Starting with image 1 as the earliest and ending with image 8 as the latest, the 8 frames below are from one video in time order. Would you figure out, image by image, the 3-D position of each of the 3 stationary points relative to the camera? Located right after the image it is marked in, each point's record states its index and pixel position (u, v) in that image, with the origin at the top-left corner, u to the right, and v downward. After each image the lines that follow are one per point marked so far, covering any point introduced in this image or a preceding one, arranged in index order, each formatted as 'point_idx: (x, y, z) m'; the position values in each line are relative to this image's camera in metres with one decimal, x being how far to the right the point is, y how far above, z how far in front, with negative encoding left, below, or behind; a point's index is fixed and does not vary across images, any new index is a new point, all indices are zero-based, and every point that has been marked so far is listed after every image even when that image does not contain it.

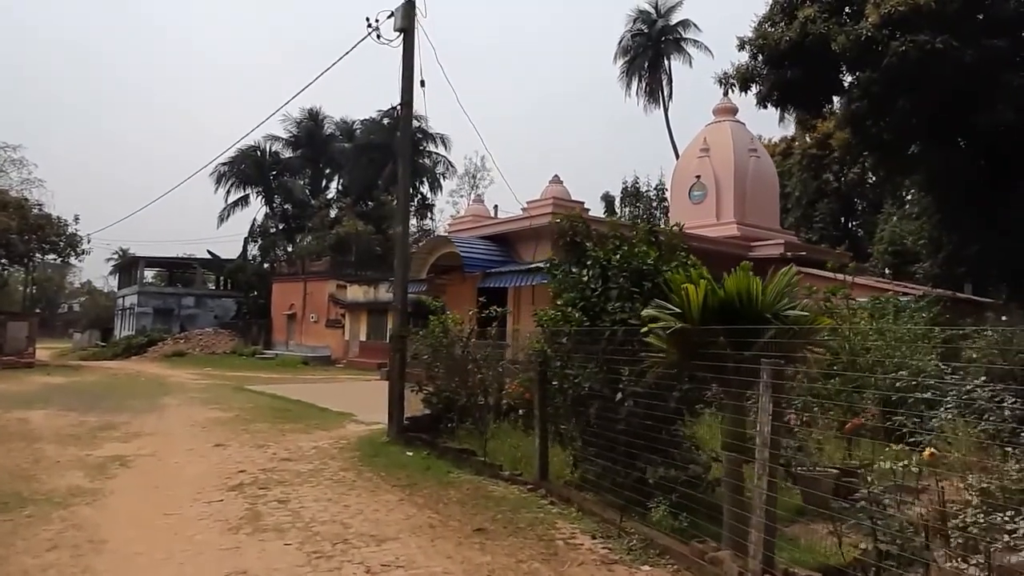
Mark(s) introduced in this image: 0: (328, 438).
0: (-2.9, -2.4, +10.7) m
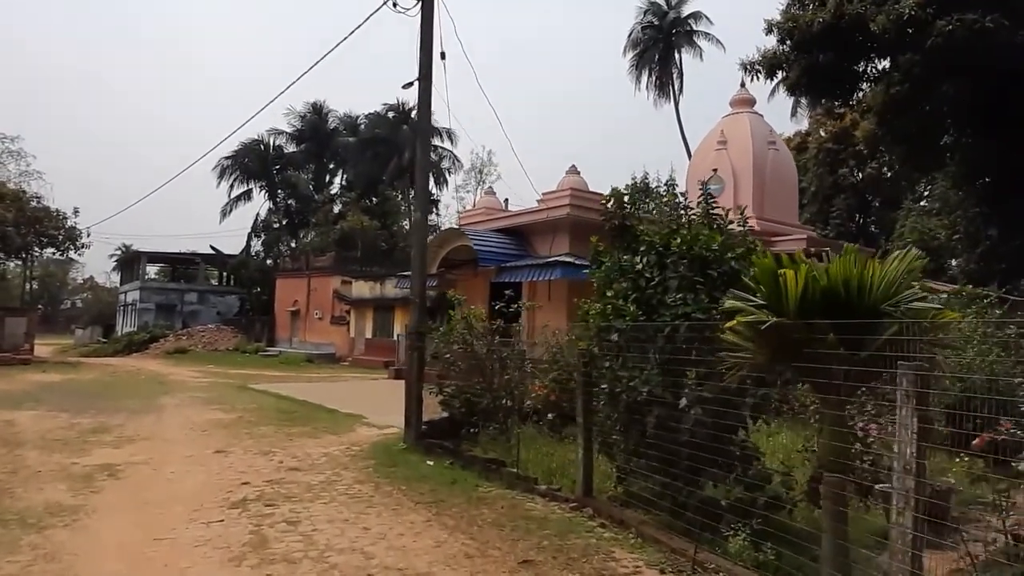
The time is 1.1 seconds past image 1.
0: (-2.5, -2.3, +9.9) m
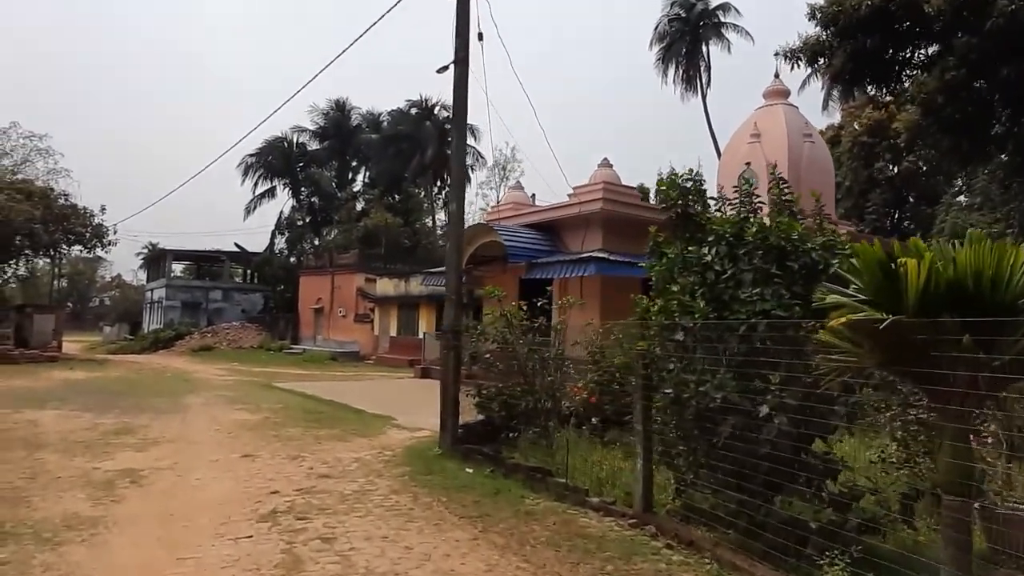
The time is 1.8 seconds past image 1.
0: (-2.0, -2.2, +9.4) m
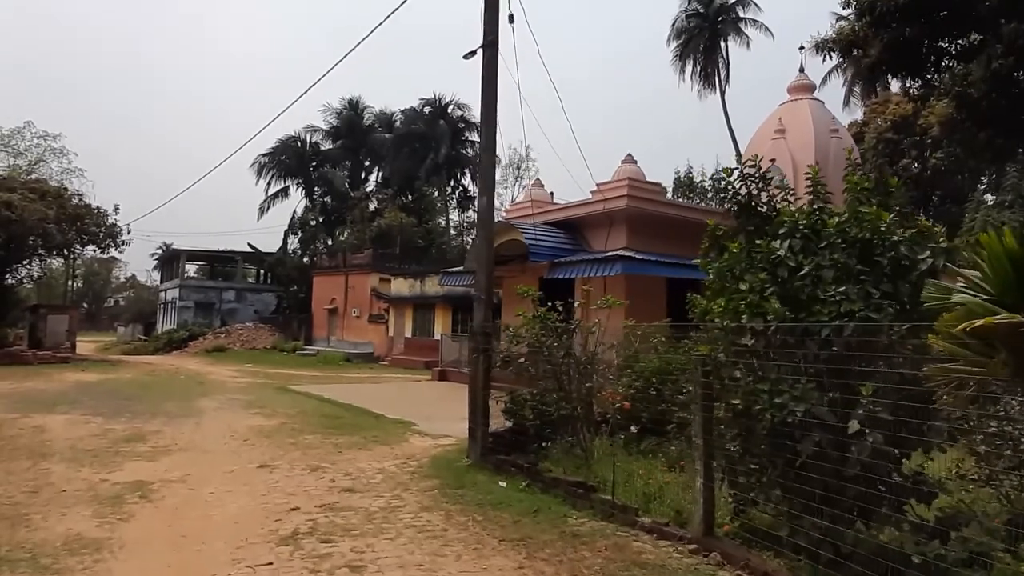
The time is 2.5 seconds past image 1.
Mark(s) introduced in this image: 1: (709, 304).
0: (-1.6, -2.2, +8.8) m
1: (+1.6, -0.1, +5.5) m
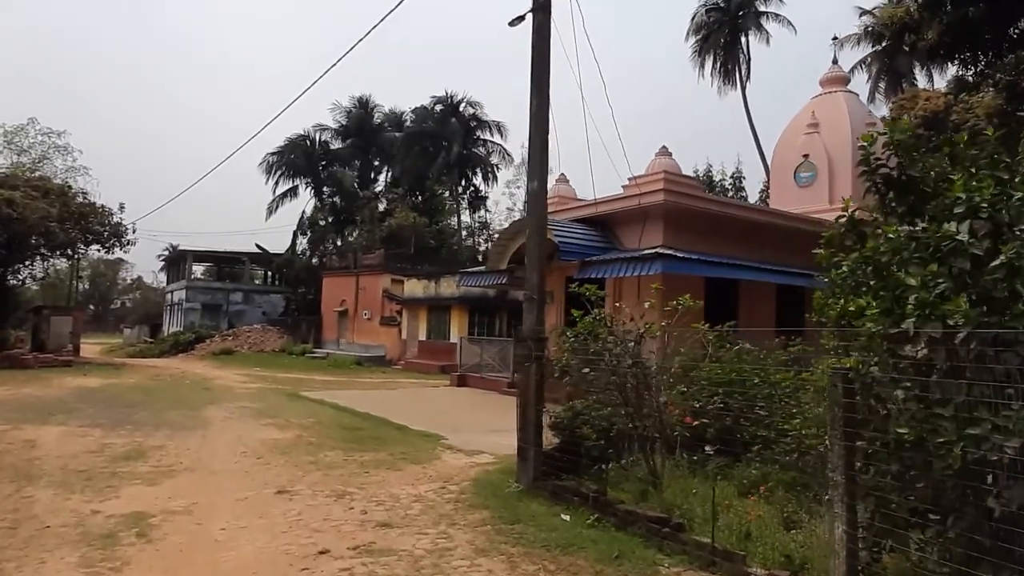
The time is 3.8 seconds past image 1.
0: (-1.0, -2.2, +7.7) m
1: (+2.2, -0.1, +4.4) m
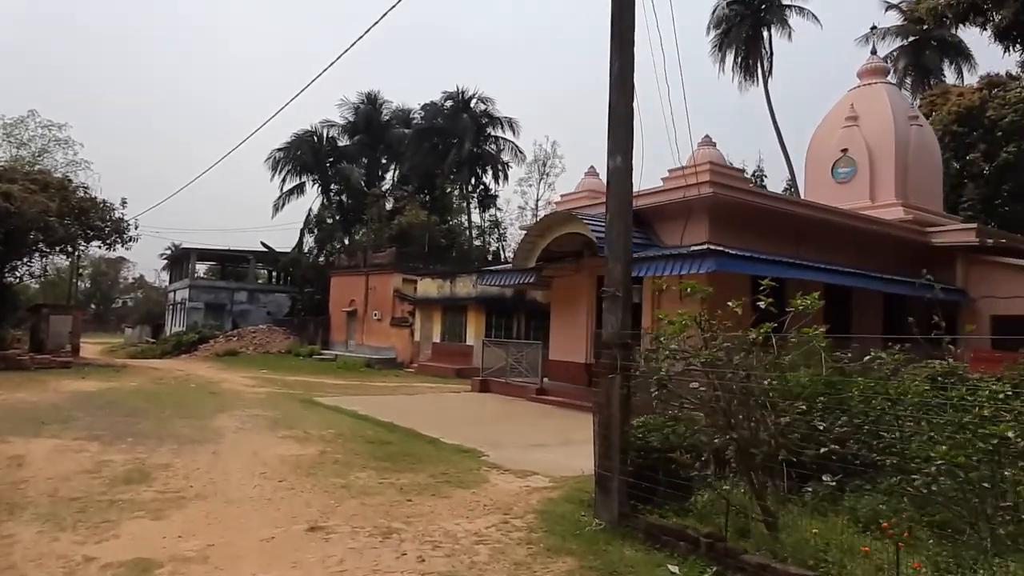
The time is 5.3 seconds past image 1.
0: (-0.3, -2.2, +6.5) m
1: (+2.9, -0.1, +3.2) m
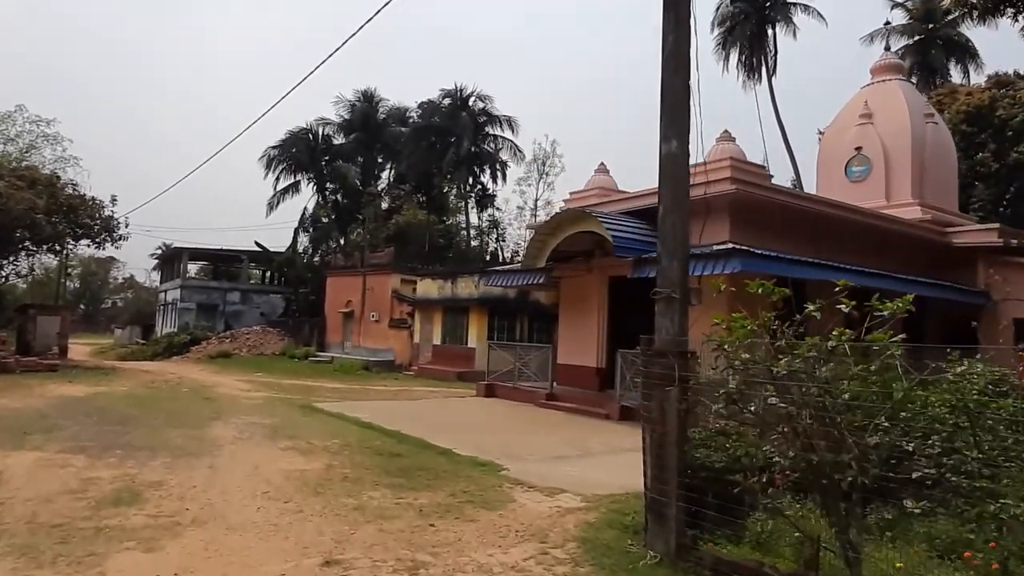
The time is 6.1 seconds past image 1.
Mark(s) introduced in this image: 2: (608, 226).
0: (+0.1, -2.2, +5.8) m
1: (+3.2, -0.1, +2.5) m
2: (+2.0, +1.3, +14.1) m
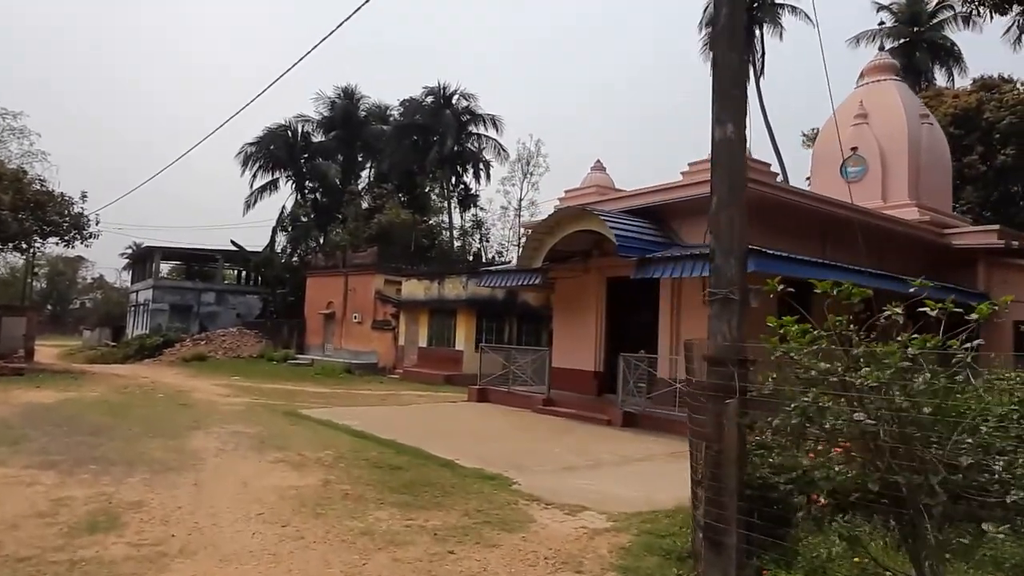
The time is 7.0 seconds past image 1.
0: (+0.3, -2.2, +5.2) m
1: (+3.6, -0.1, +2.0) m
2: (+2.0, +1.3, +13.6) m
